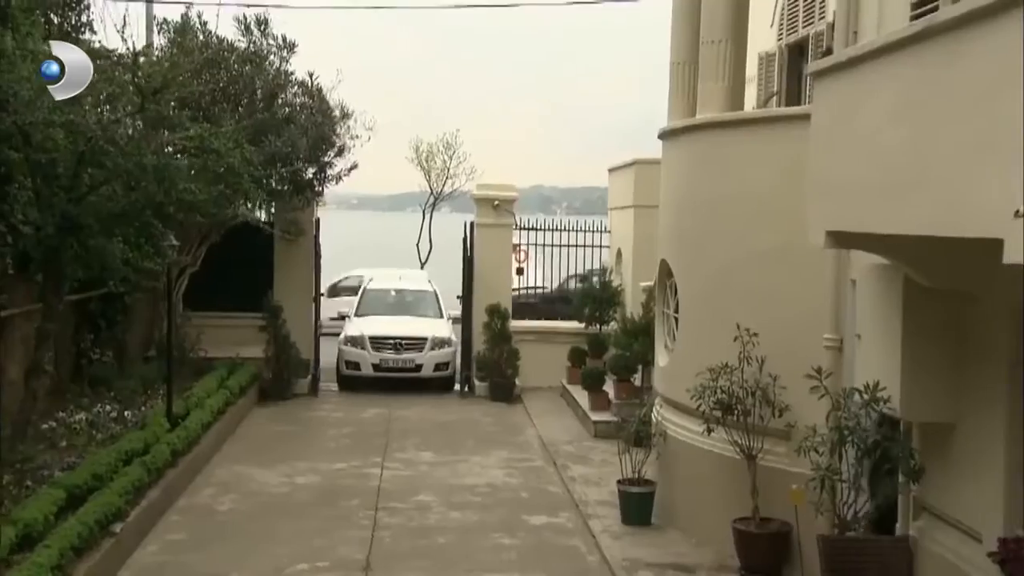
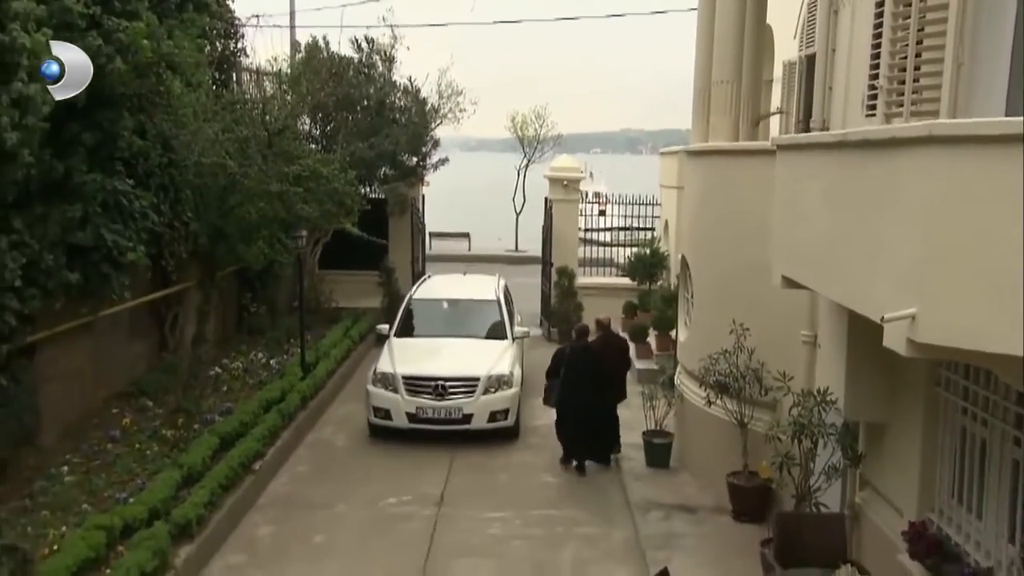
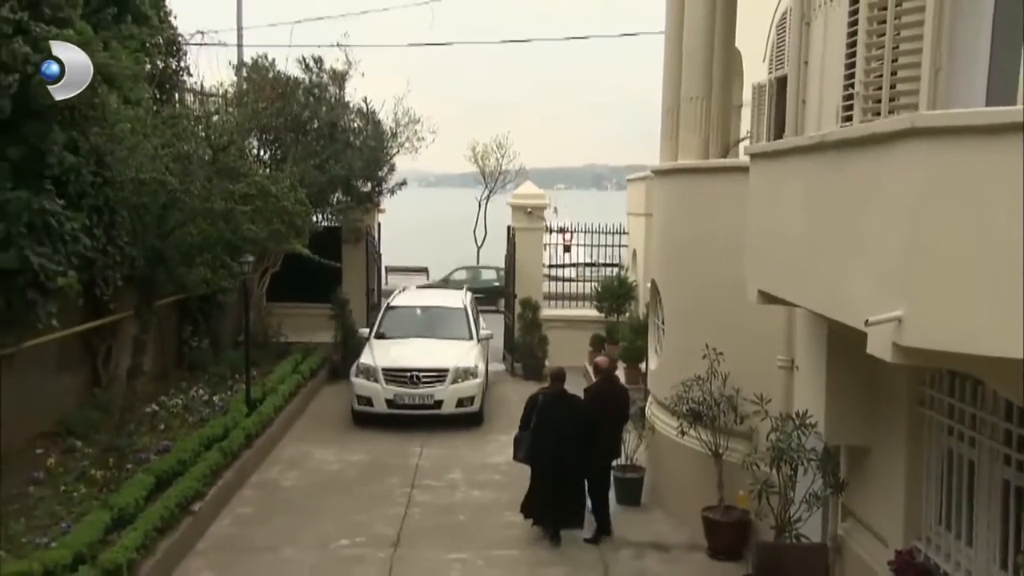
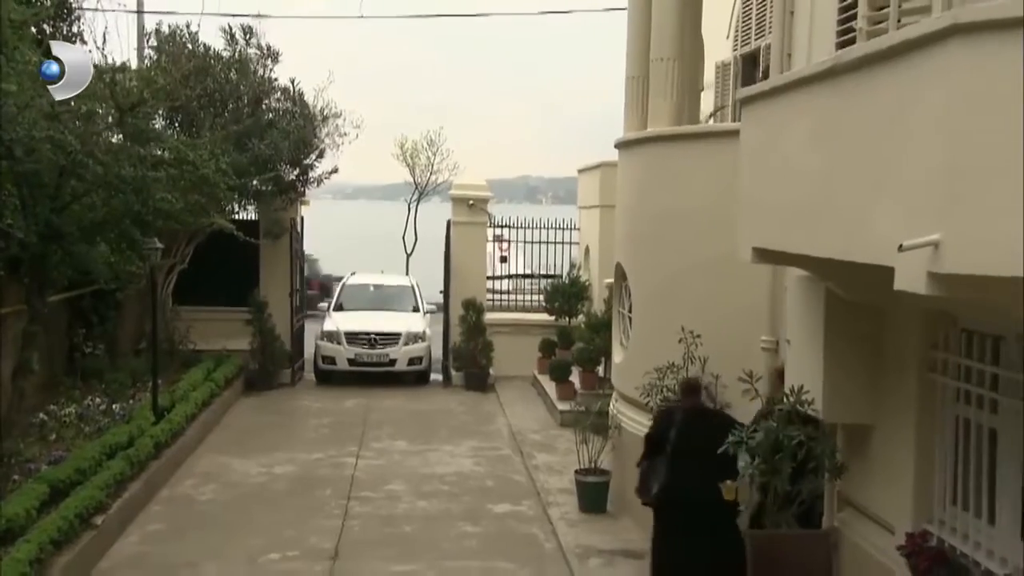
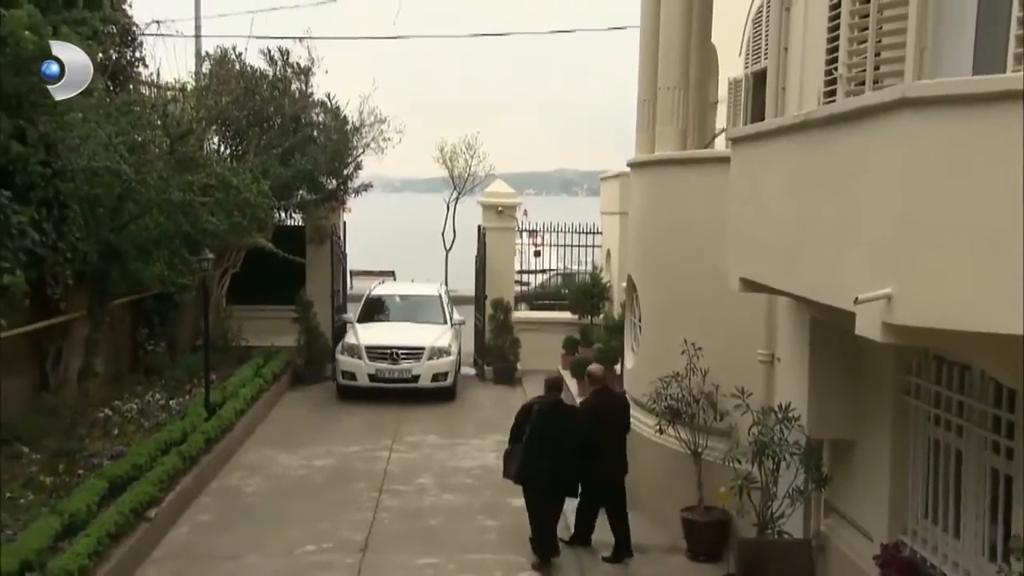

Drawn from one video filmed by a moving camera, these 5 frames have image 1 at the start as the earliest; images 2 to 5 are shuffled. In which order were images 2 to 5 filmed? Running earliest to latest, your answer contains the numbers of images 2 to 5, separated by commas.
4, 5, 3, 2
